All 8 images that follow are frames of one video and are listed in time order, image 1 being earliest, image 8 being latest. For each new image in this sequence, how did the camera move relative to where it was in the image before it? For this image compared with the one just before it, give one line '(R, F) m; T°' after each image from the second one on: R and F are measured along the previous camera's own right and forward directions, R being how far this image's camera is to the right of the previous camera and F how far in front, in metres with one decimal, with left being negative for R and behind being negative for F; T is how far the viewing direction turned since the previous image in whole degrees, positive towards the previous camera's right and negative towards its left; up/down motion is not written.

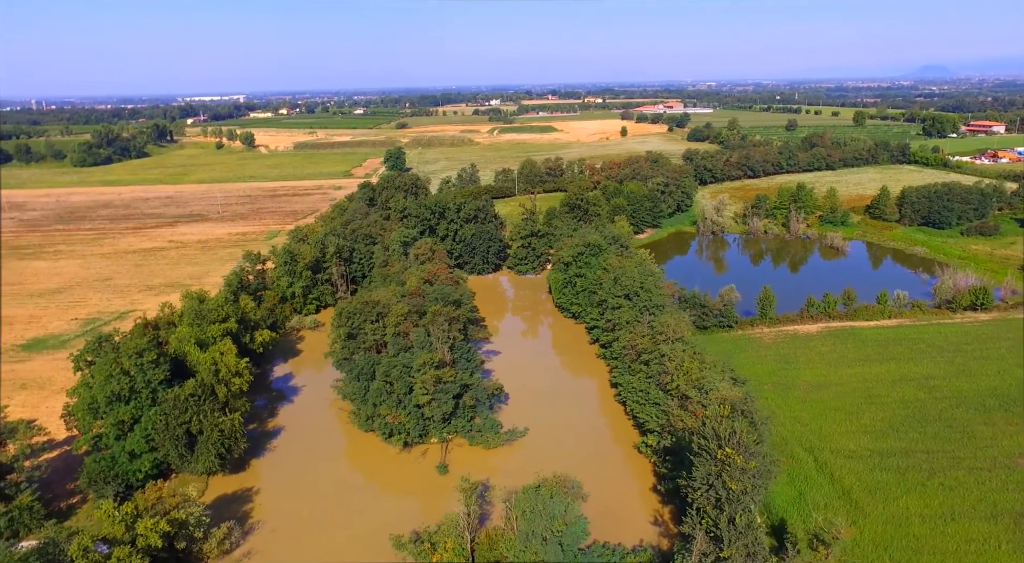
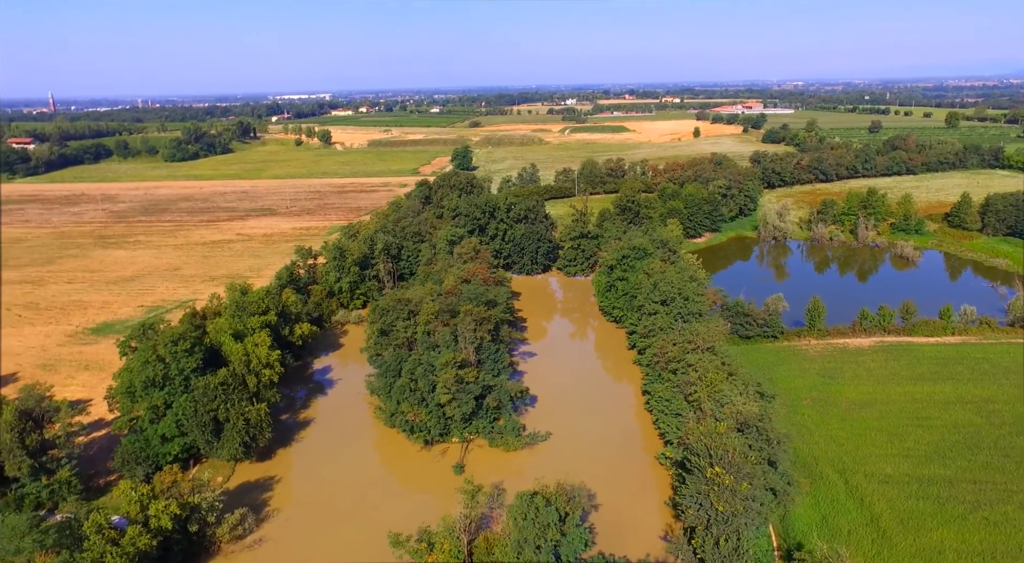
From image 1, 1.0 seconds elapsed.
(+1.6, +0.2) m; -6°
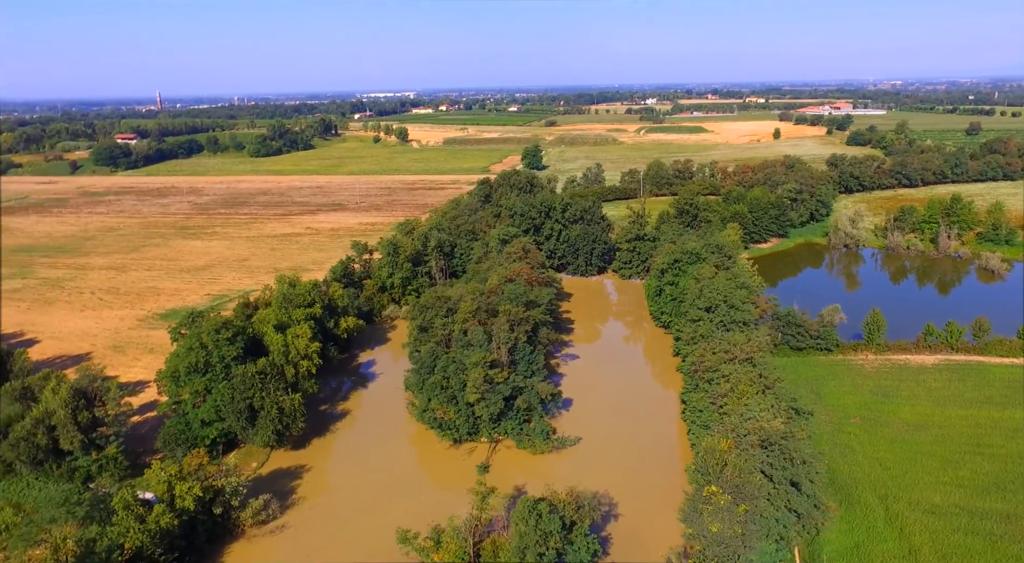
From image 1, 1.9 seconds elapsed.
(+1.4, +0.2) m; -7°
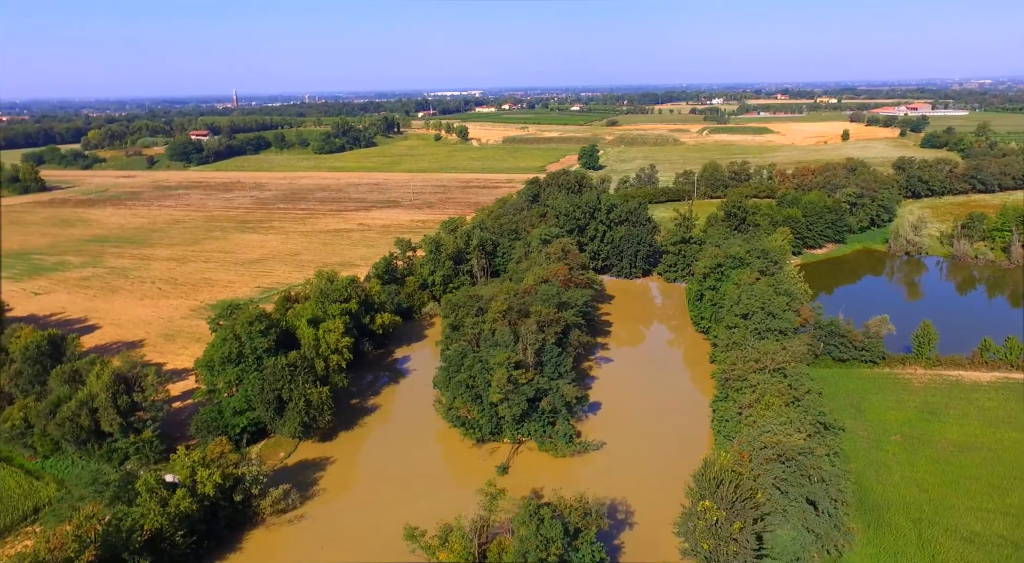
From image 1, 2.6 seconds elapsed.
(+1.1, +0.2) m; -5°
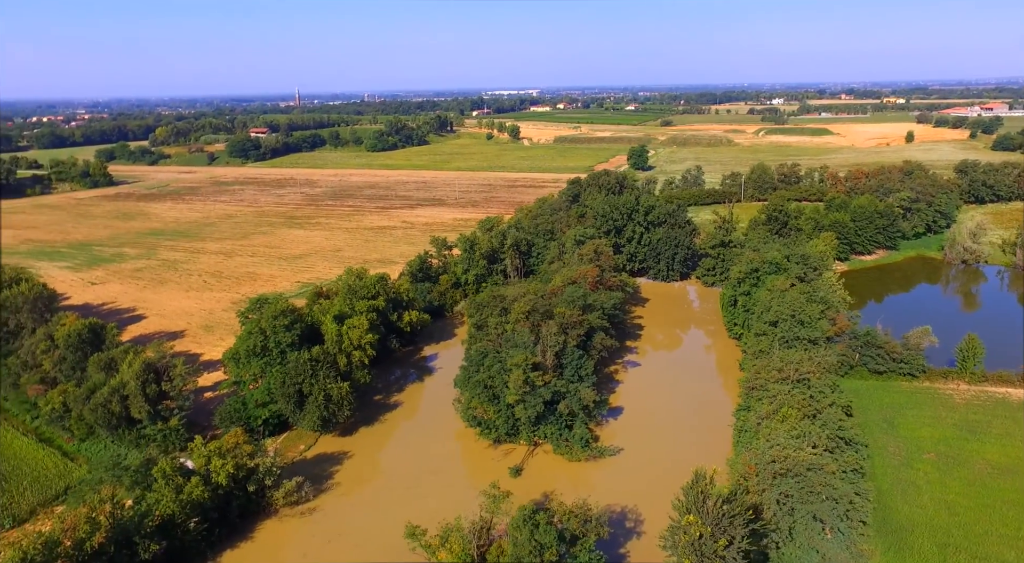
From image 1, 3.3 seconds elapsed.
(+1.1, +0.2) m; -5°
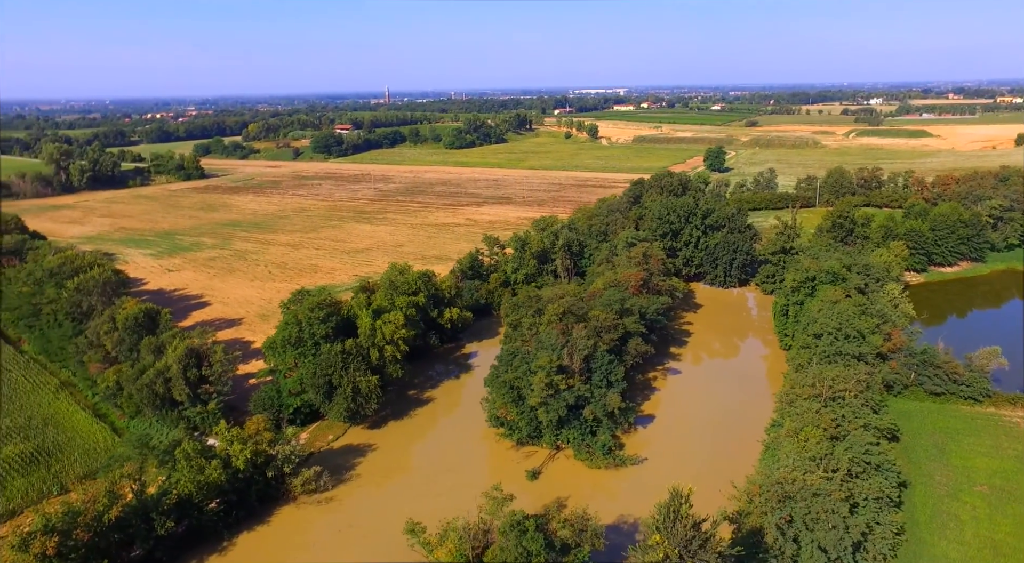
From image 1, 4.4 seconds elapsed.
(+1.7, +0.3) m; -7°
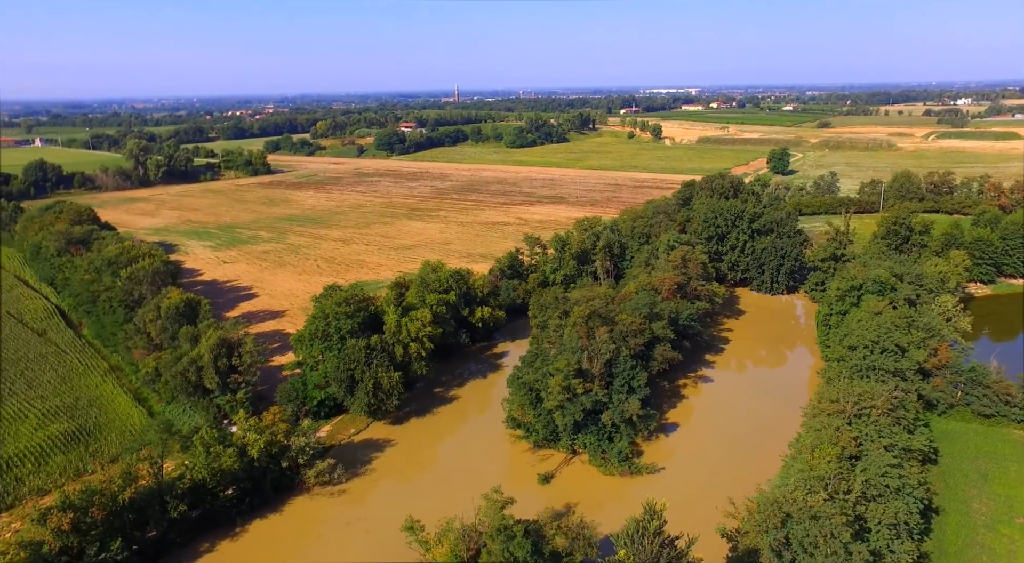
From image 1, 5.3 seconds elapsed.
(+1.3, +0.3) m; -6°
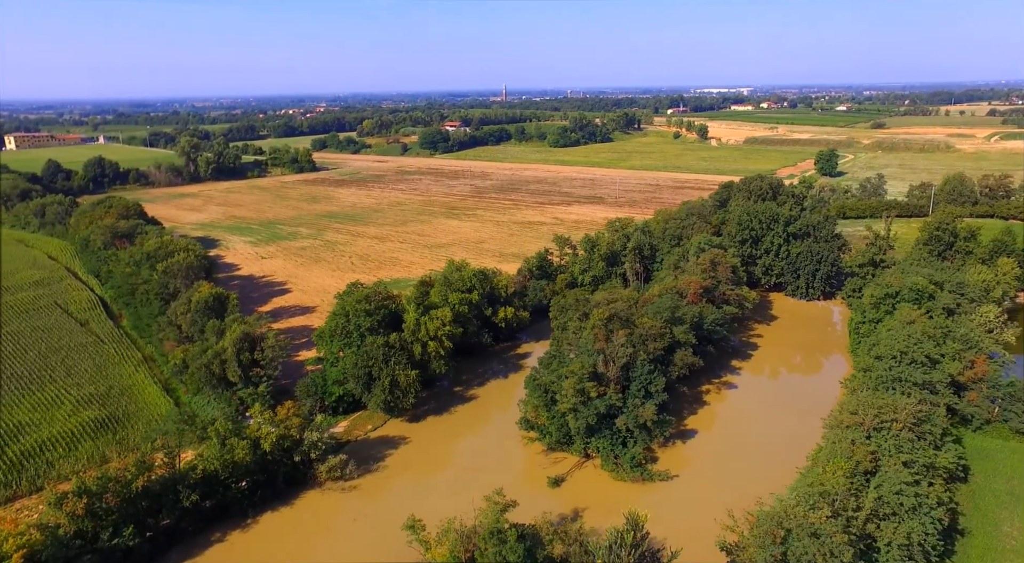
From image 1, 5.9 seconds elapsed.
(+0.9, +0.2) m; -4°
